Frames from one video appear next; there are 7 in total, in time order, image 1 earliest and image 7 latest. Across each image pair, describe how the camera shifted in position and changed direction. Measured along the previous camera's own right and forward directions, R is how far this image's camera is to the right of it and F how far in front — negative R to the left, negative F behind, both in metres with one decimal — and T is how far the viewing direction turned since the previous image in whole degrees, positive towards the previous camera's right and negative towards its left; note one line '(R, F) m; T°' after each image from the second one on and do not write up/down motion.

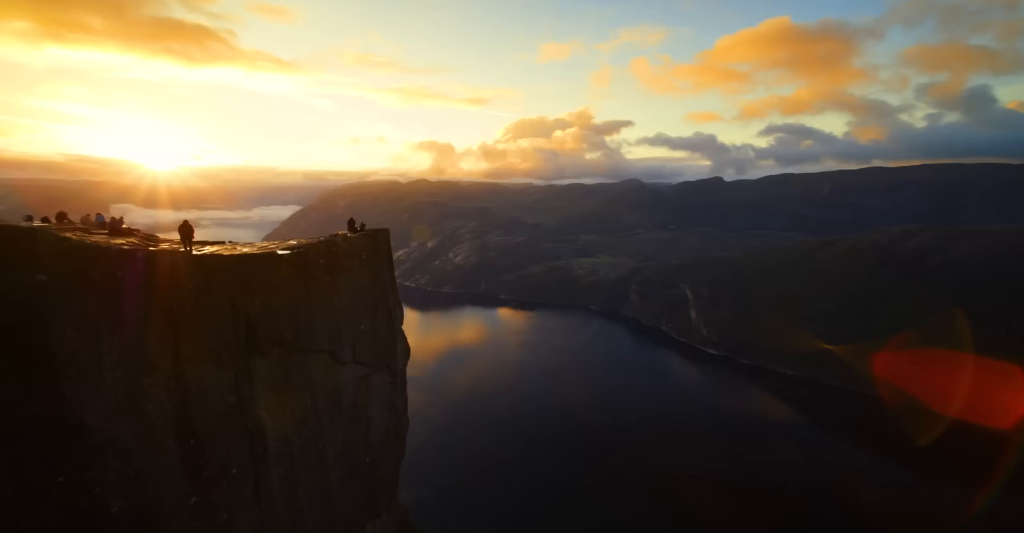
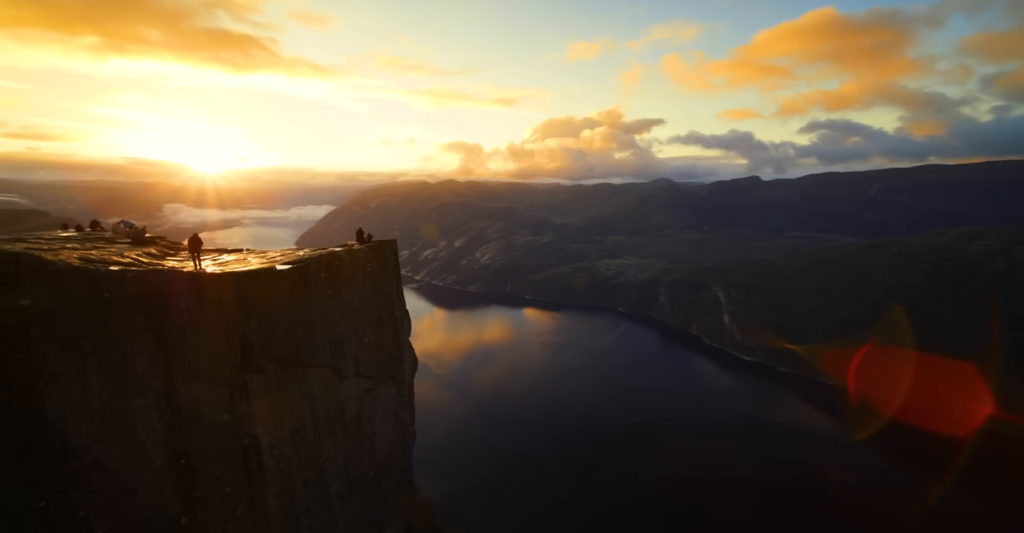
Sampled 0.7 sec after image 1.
(0.0, +0.5) m; -3°
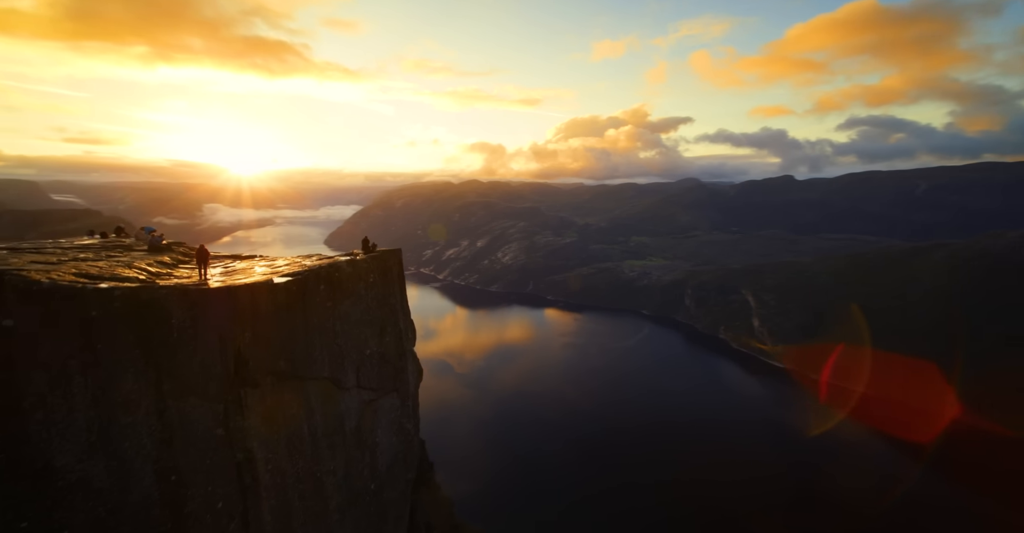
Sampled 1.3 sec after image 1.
(0.0, +0.4) m; -3°
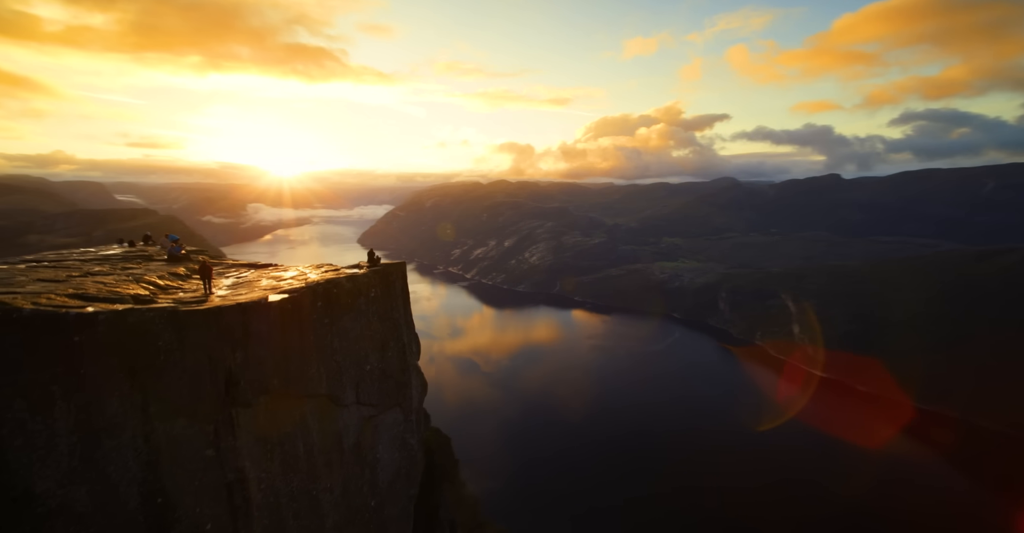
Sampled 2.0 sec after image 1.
(0.0, +0.6) m; -3°
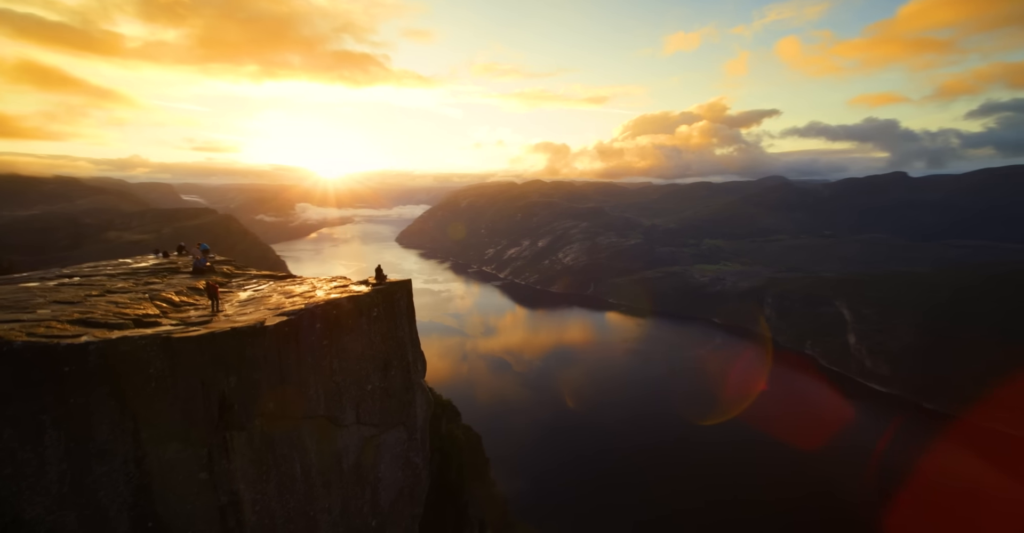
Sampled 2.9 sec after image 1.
(-0.1, +0.8) m; -4°
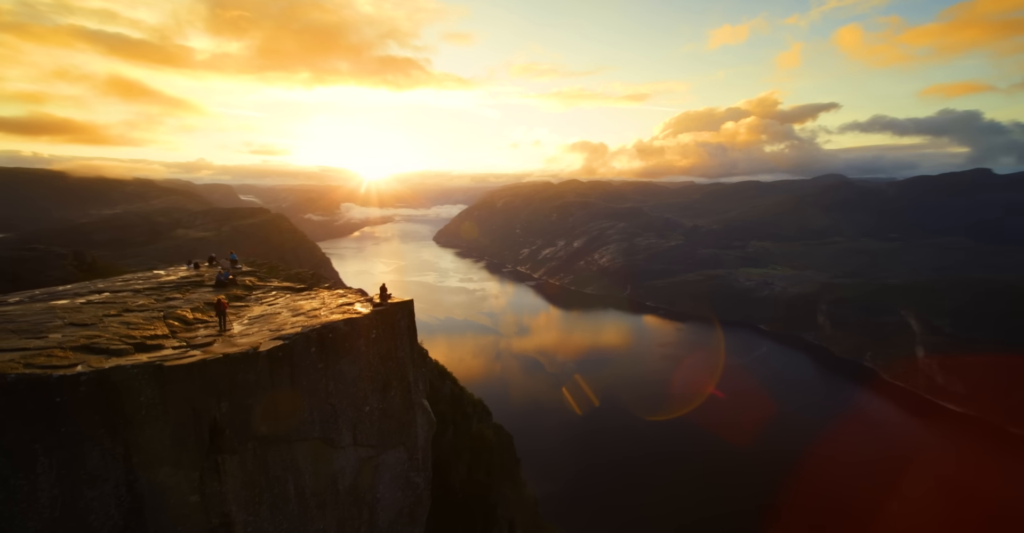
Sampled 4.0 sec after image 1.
(-0.1, +1.0) m; -4°
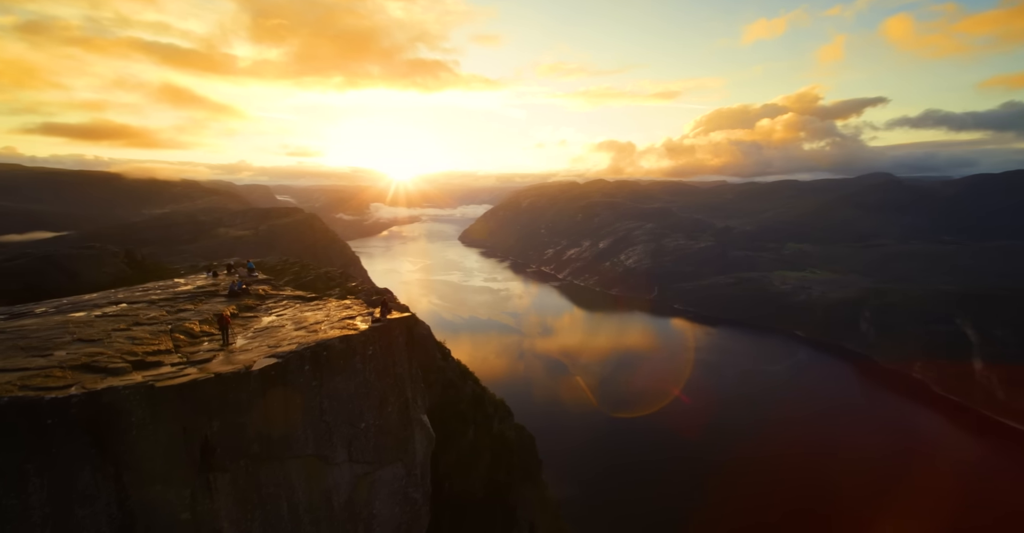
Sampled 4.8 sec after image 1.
(-0.1, +0.8) m; -3°
